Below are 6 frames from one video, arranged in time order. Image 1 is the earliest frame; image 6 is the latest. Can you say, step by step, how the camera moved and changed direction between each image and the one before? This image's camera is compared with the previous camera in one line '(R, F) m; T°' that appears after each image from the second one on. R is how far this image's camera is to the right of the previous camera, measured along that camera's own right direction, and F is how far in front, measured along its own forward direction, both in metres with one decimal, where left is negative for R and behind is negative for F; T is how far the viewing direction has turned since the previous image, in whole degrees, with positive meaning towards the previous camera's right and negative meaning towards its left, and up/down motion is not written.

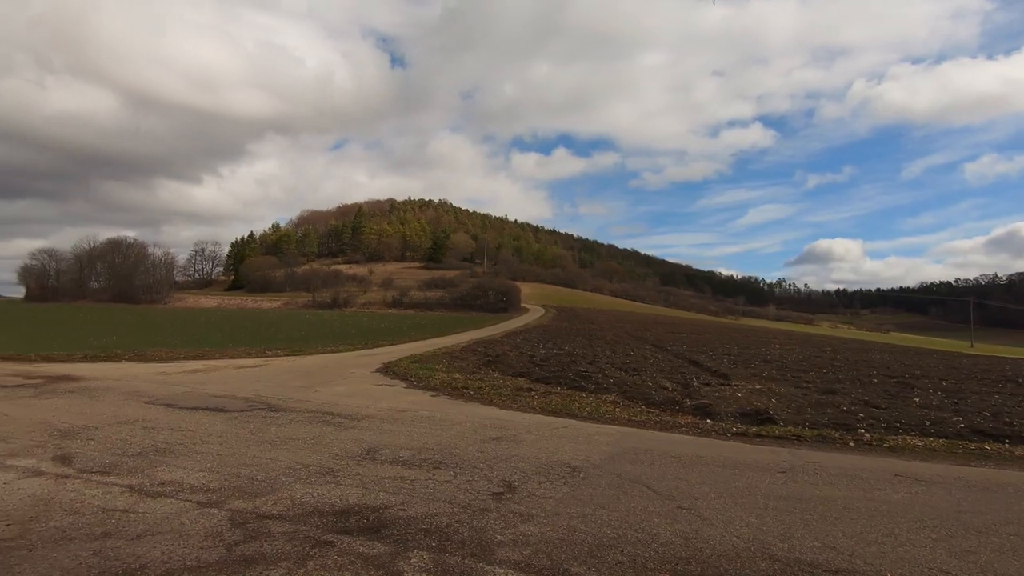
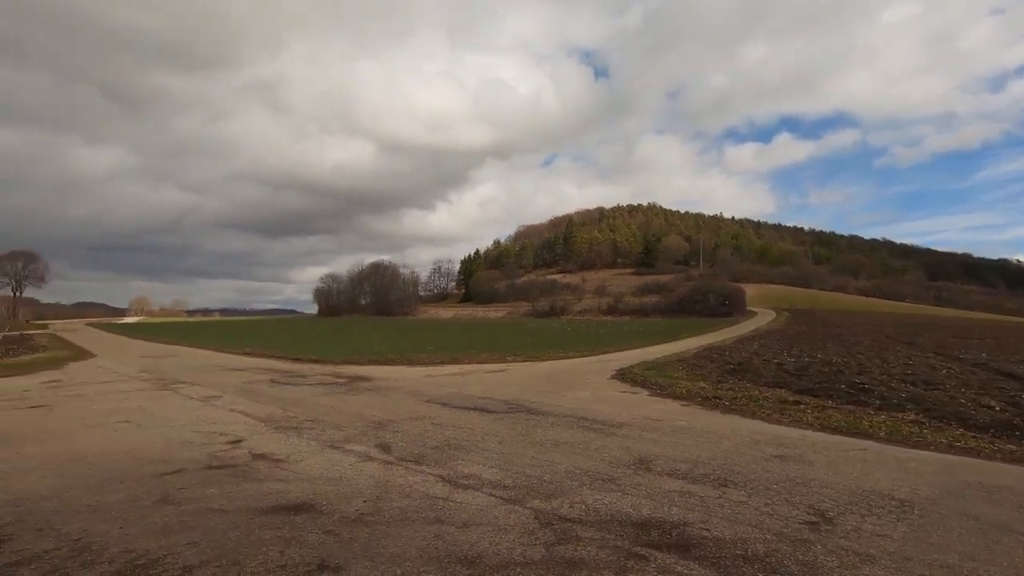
(-0.8, +0.1) m; -22°
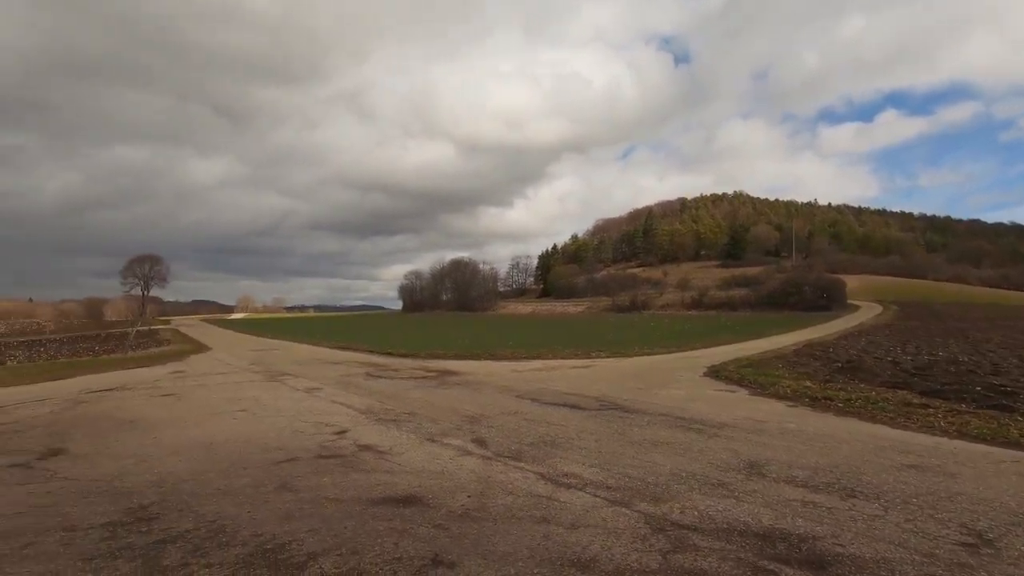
(-0.3, +0.1) m; -8°
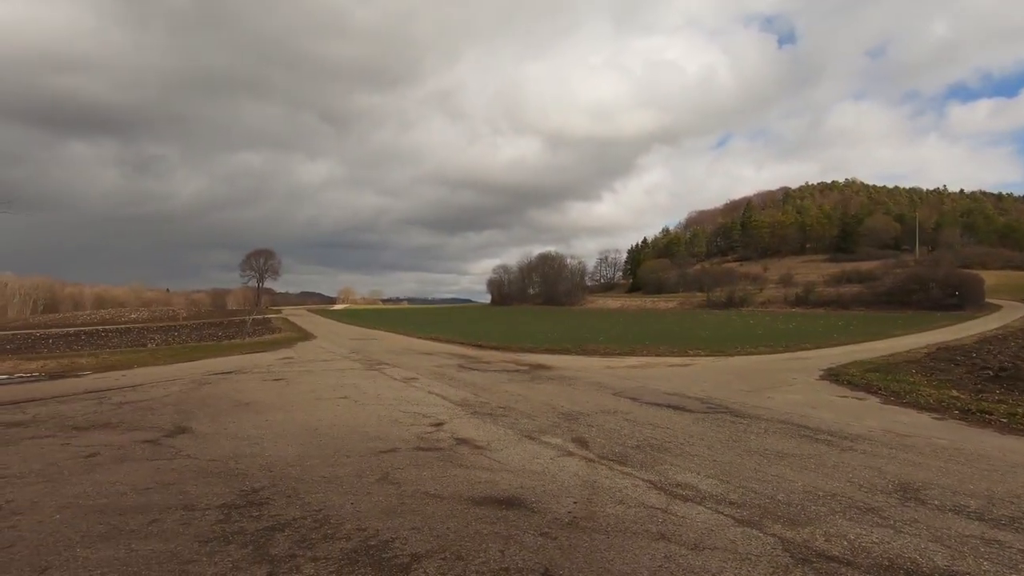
(-0.2, +0.4) m; -9°
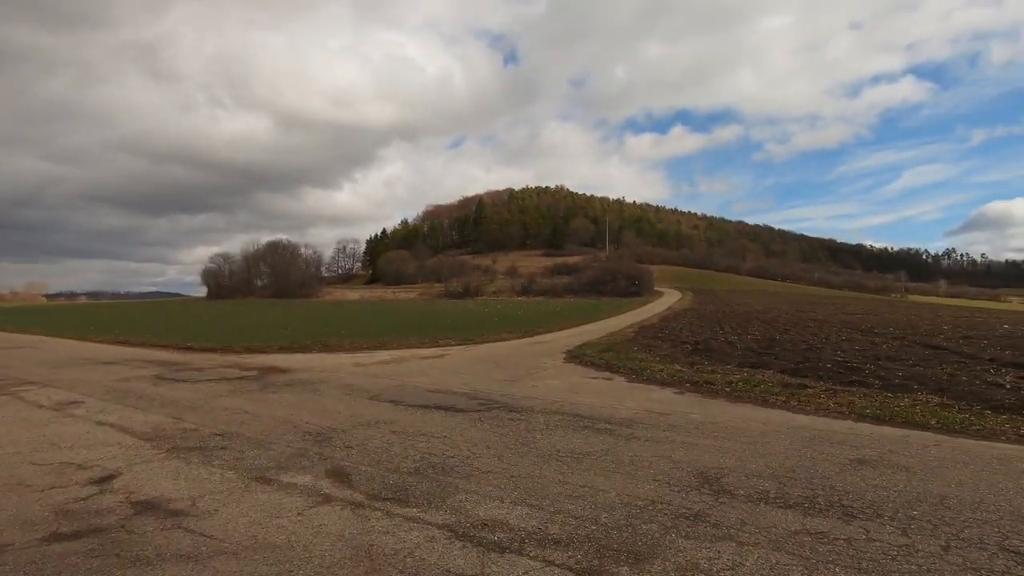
(0.0, +2.0) m; +27°
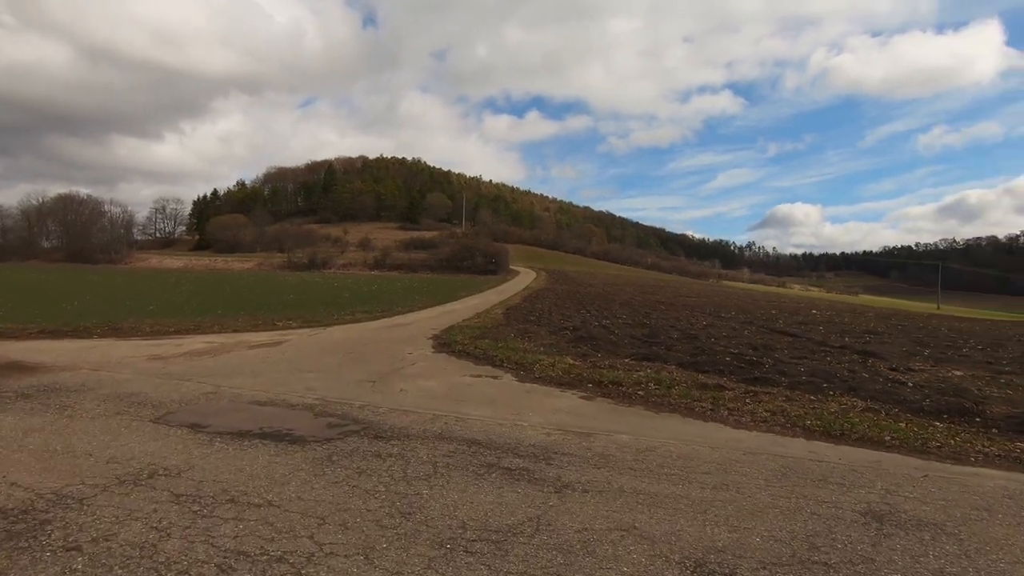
(-0.2, +2.7) m; +16°
